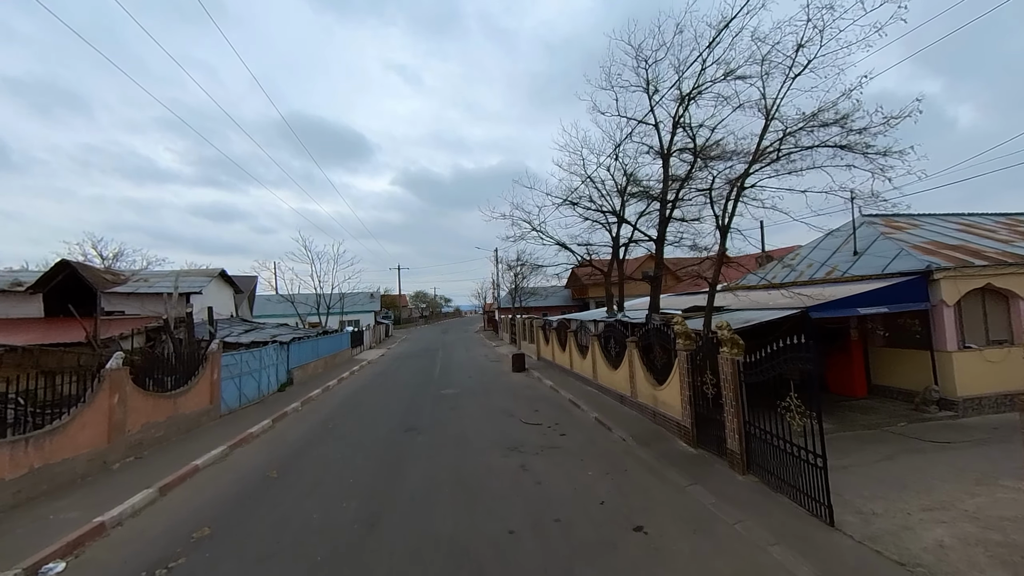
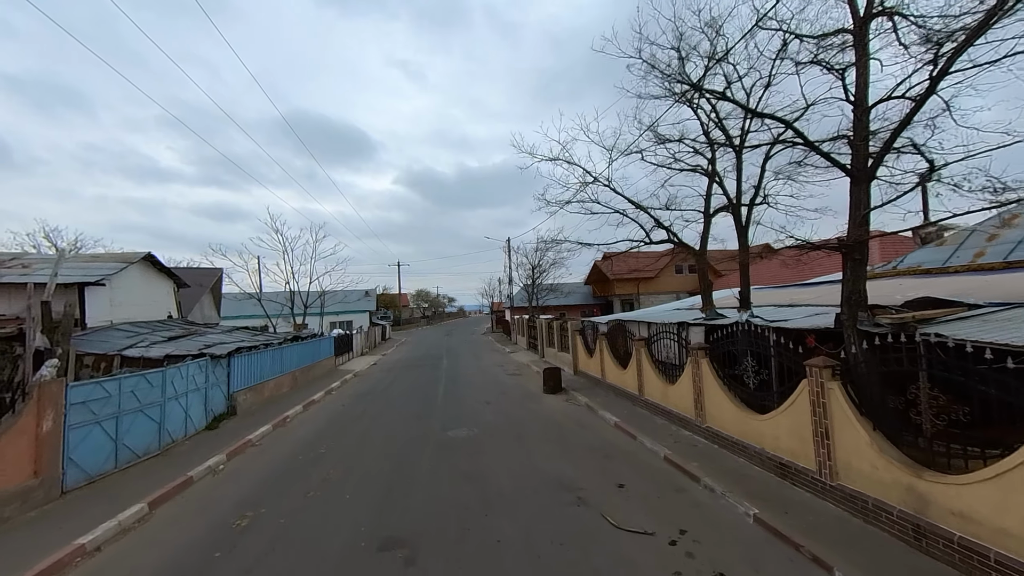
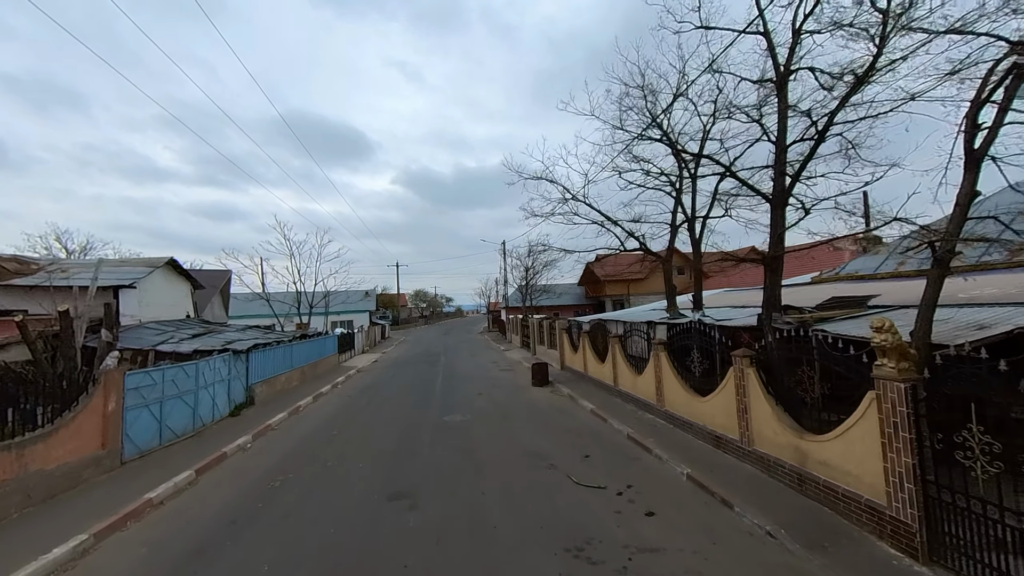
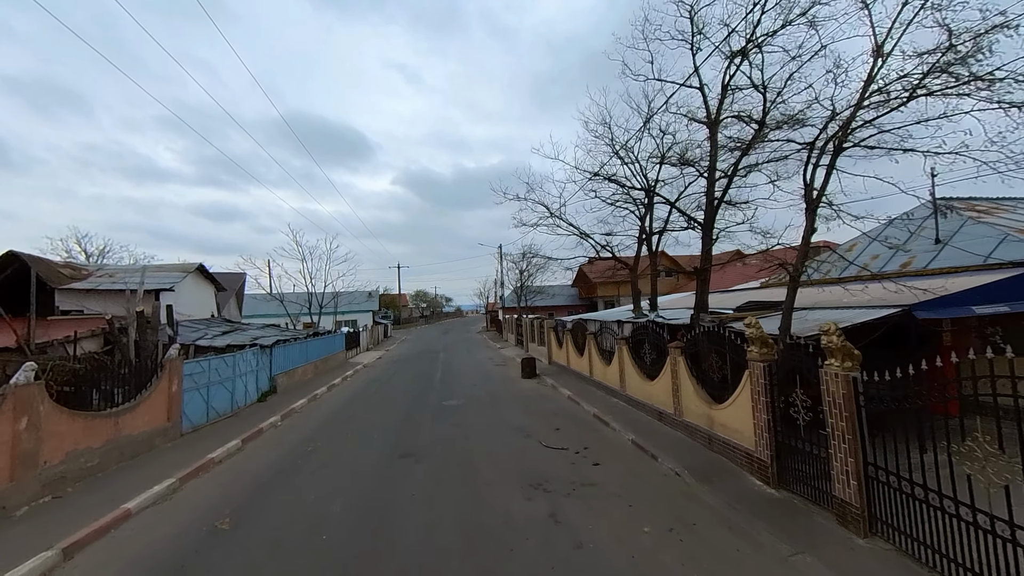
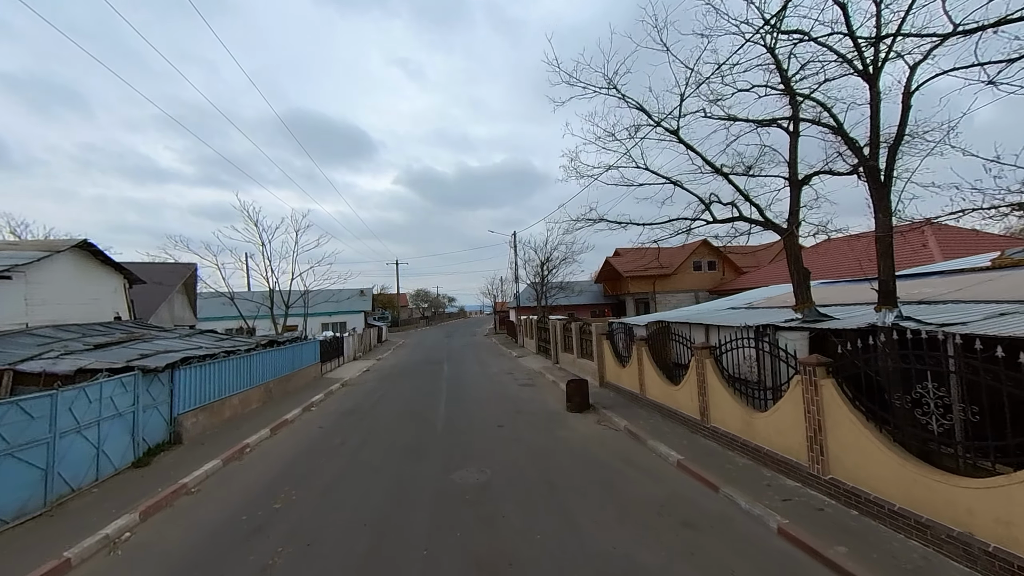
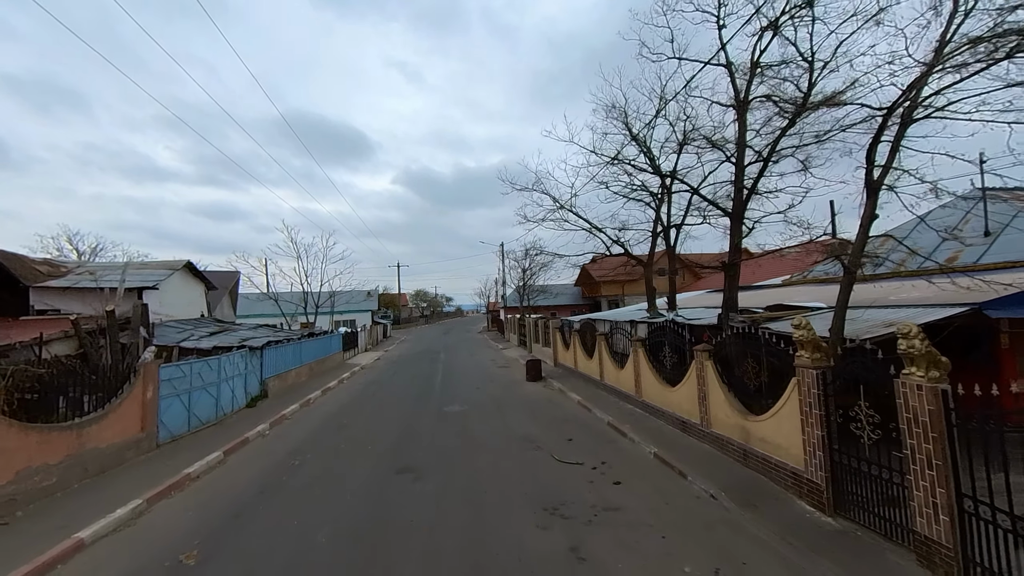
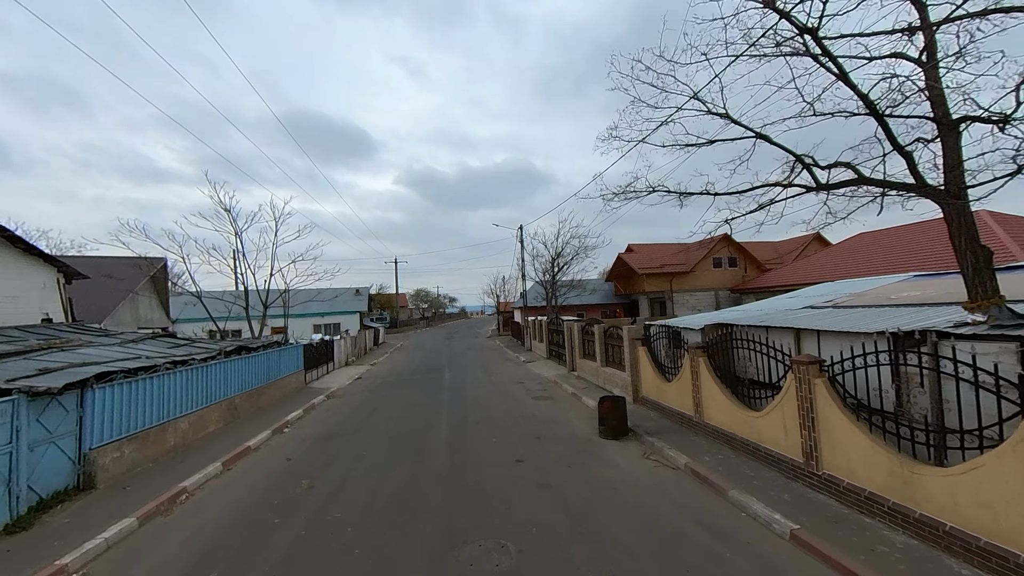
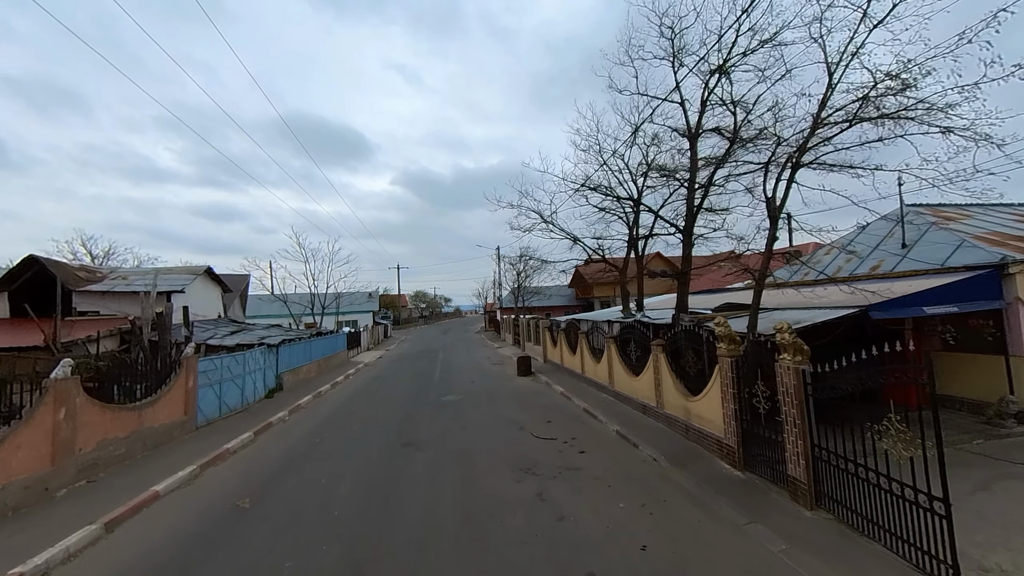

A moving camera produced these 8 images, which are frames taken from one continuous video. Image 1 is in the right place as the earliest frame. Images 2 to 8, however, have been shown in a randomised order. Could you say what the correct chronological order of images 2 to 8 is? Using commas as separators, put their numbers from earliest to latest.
8, 4, 6, 3, 2, 5, 7
